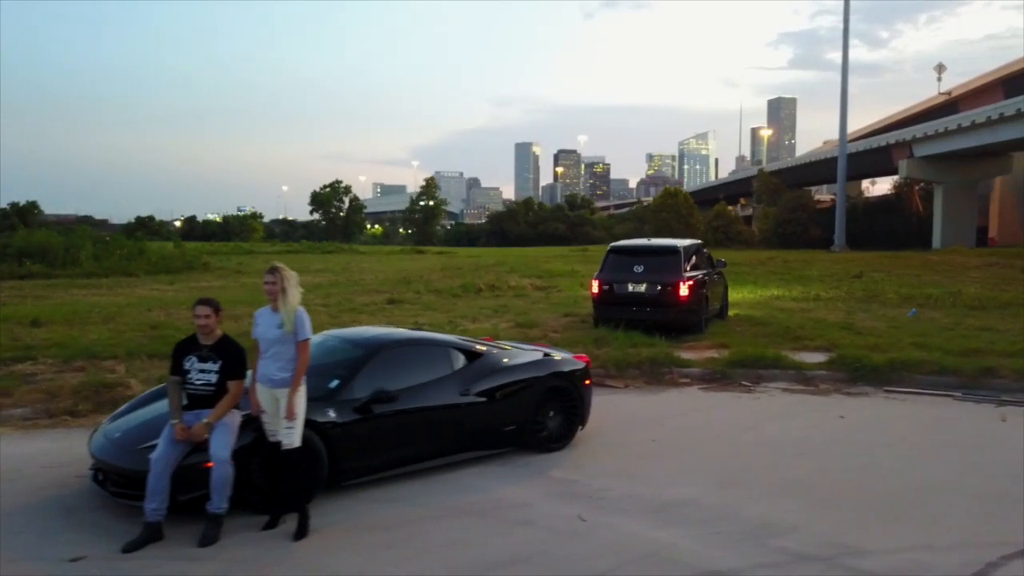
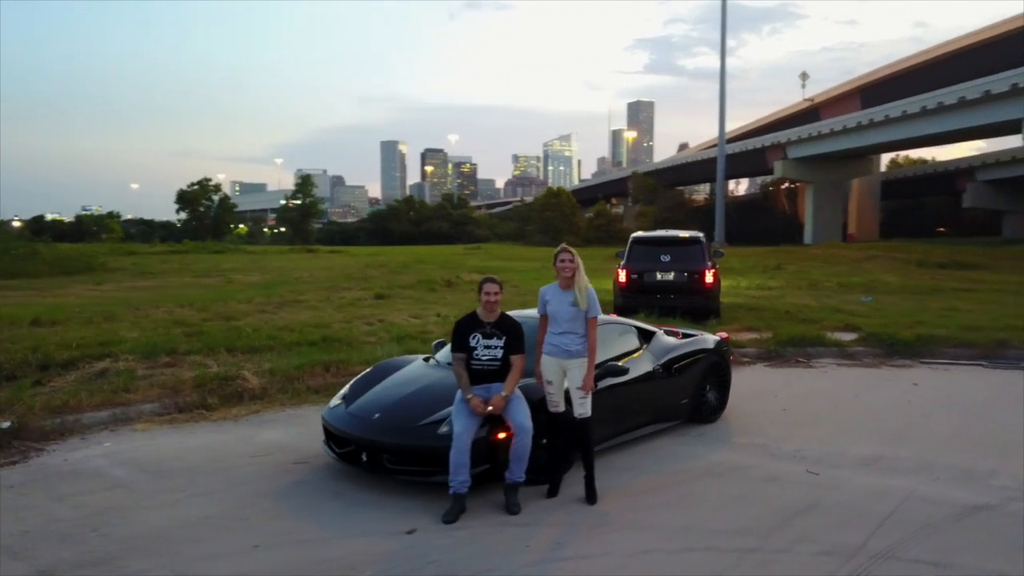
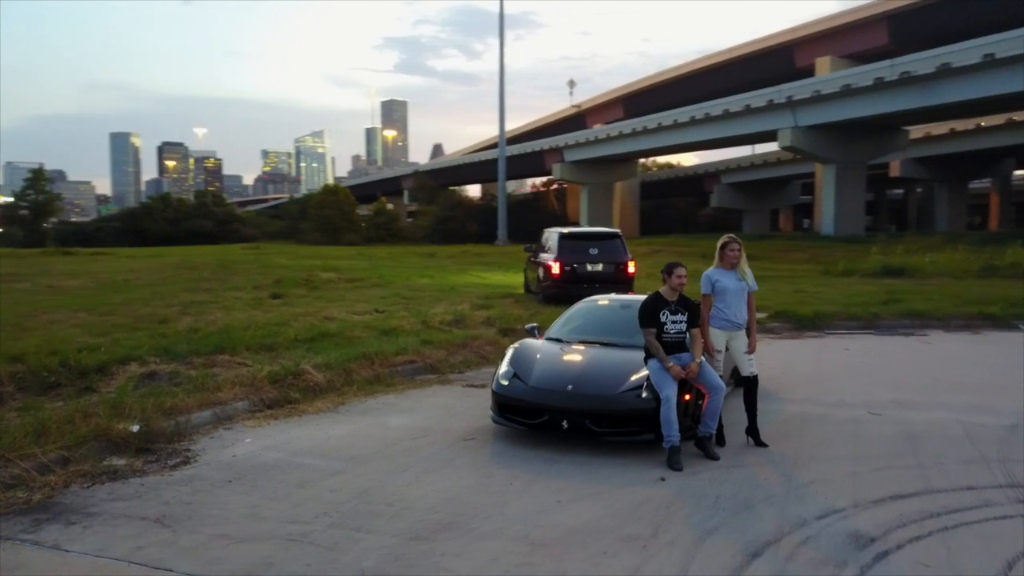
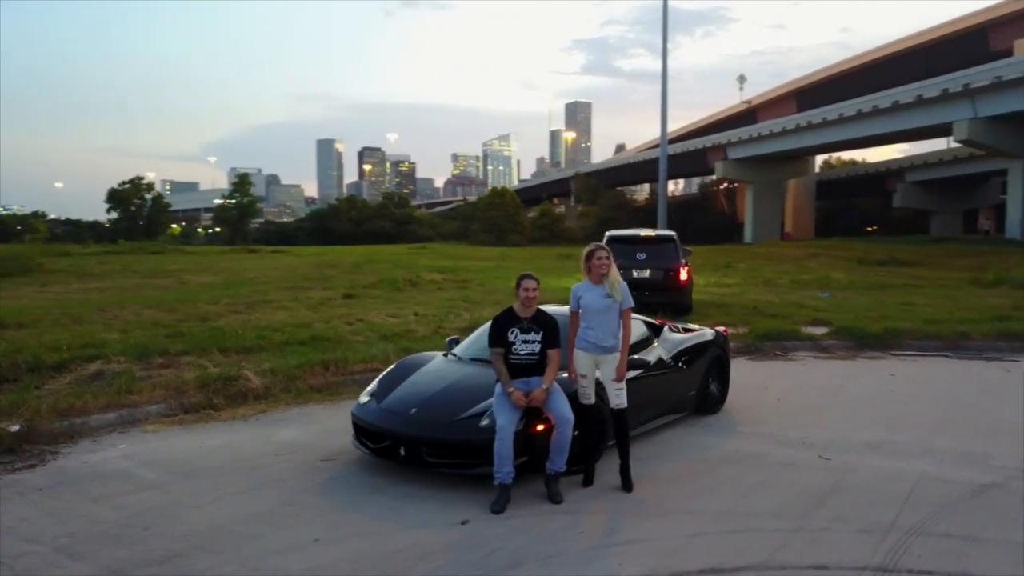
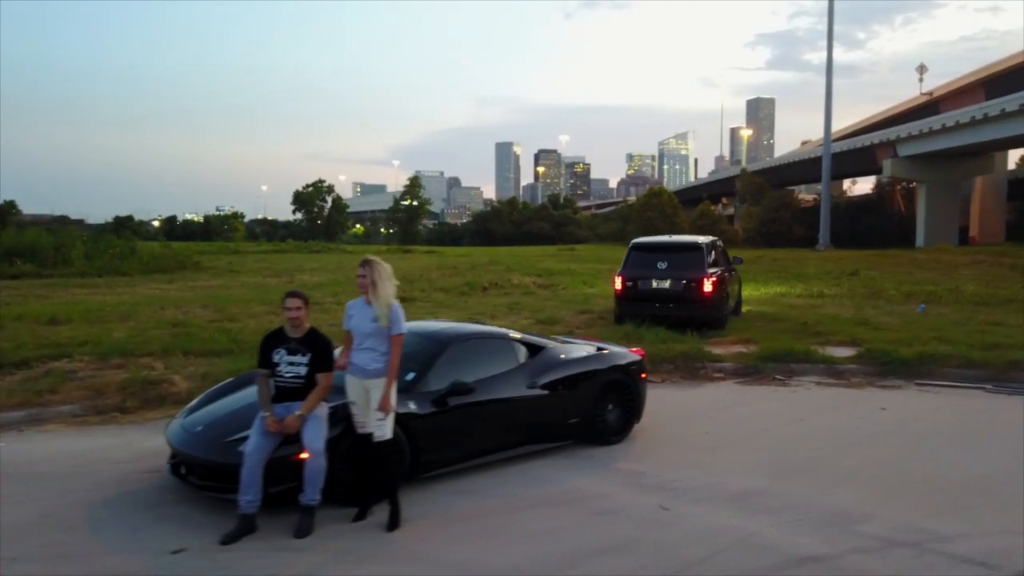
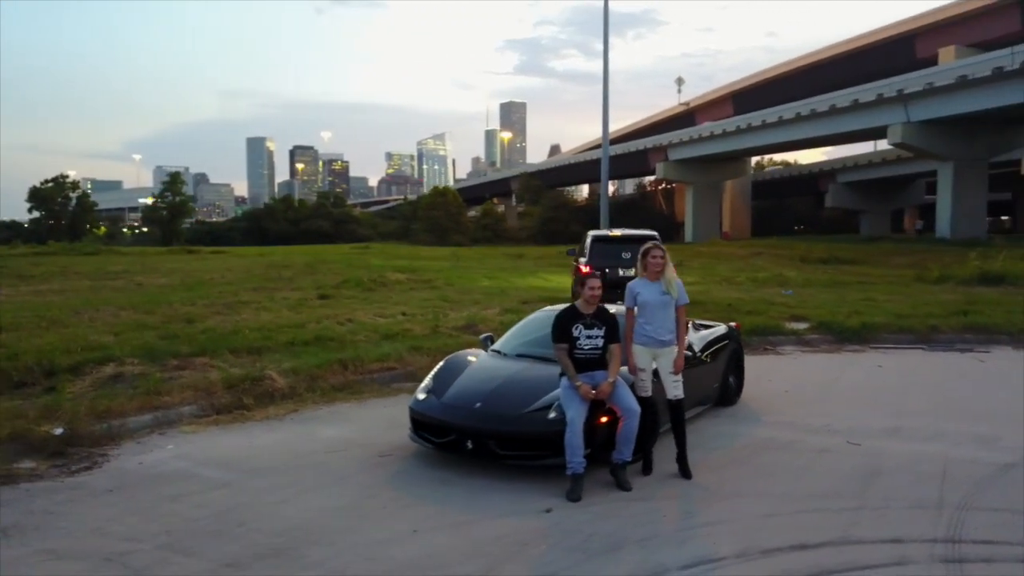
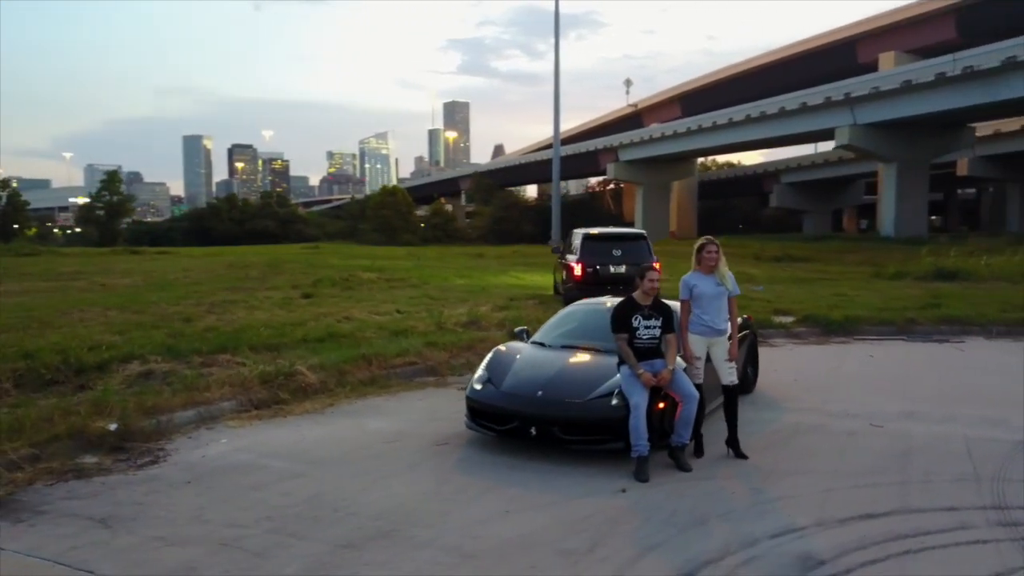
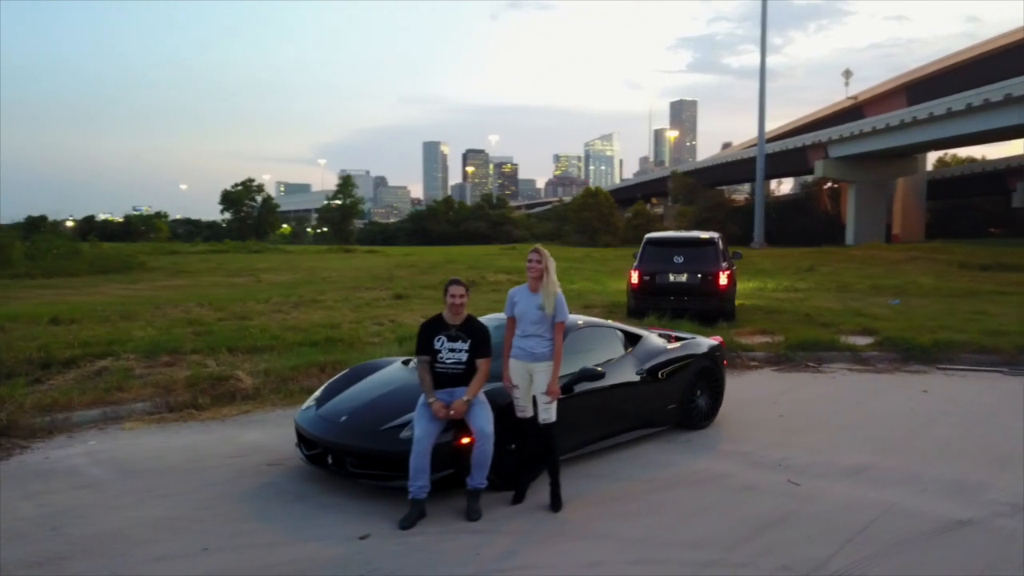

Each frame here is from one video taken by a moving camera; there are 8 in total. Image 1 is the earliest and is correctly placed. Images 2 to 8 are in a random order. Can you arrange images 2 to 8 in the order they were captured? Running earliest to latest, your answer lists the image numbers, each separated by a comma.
5, 8, 2, 4, 6, 7, 3
